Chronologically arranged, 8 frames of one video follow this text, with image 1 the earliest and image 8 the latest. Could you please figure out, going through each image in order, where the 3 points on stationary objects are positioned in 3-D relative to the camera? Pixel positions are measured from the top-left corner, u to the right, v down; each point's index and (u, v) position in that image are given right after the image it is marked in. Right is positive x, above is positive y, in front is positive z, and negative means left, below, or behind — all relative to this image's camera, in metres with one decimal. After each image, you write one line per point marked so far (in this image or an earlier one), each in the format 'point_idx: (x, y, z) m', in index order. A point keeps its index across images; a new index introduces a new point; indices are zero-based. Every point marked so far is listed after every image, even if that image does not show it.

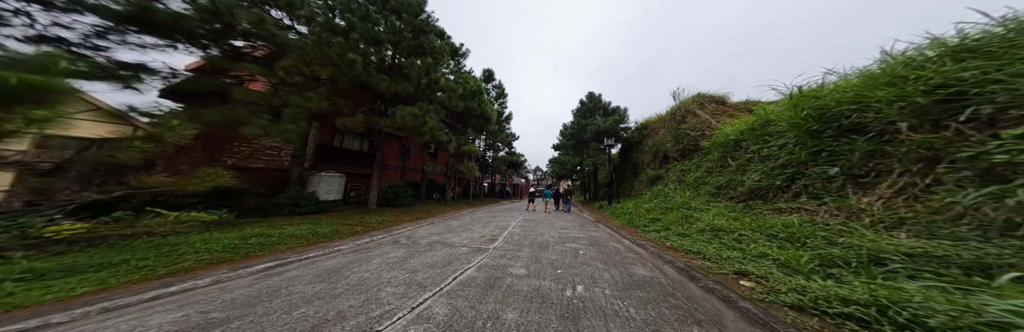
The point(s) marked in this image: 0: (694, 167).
0: (+8.2, -0.1, +8.3) m
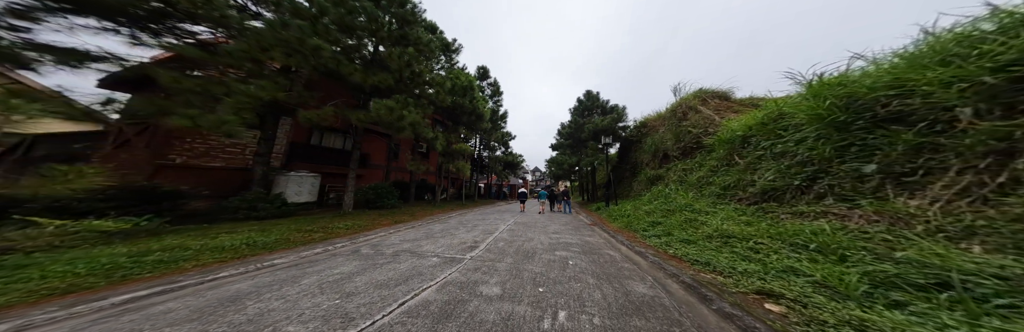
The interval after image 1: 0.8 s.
0: (+7.8, 0.0, +7.7) m
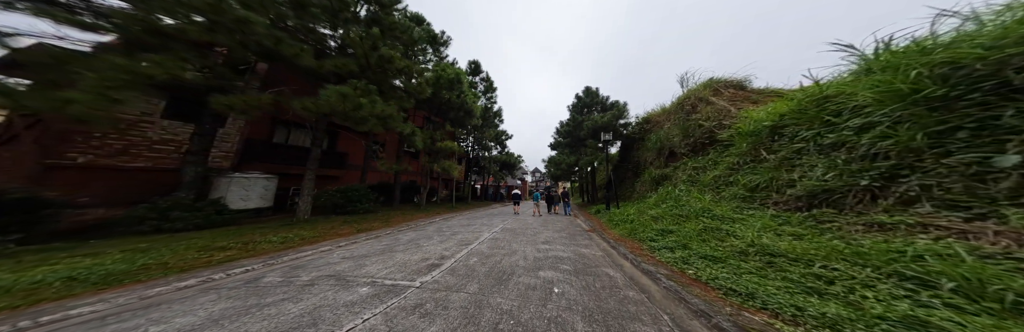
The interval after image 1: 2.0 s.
0: (+7.2, +0.1, +6.7) m
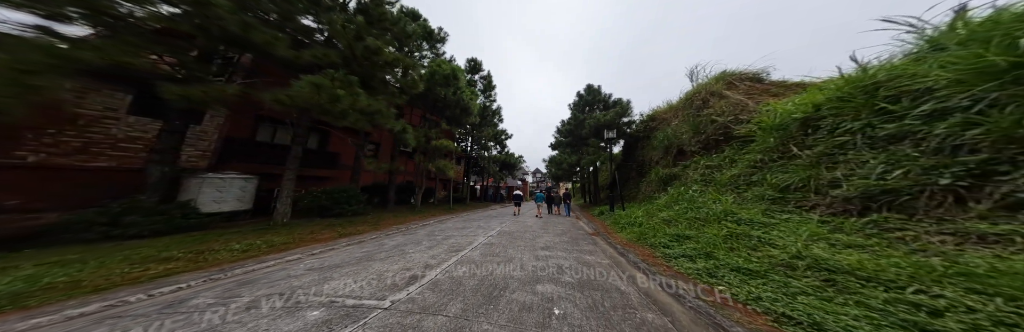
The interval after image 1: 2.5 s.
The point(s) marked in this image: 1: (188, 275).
0: (+7.1, +0.1, +6.1) m
1: (-4.4, -1.5, +2.5) m
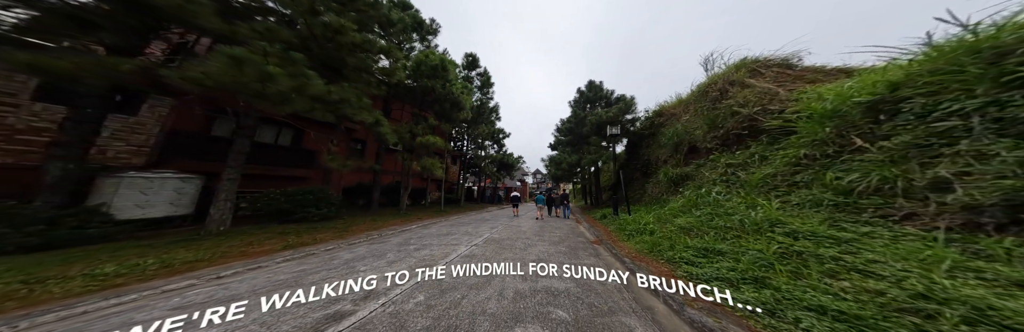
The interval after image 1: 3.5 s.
0: (+6.8, +0.2, +5.2) m
1: (-4.8, -1.4, +1.6) m
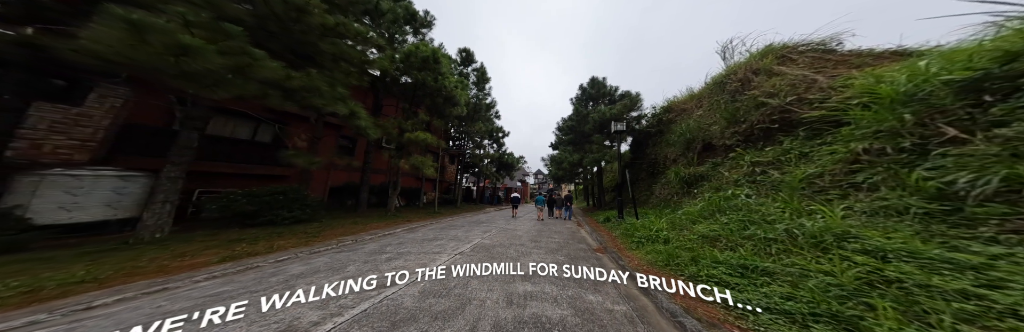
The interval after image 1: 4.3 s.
0: (+6.5, +0.2, +4.4) m
1: (-5.1, -1.3, +1.0) m
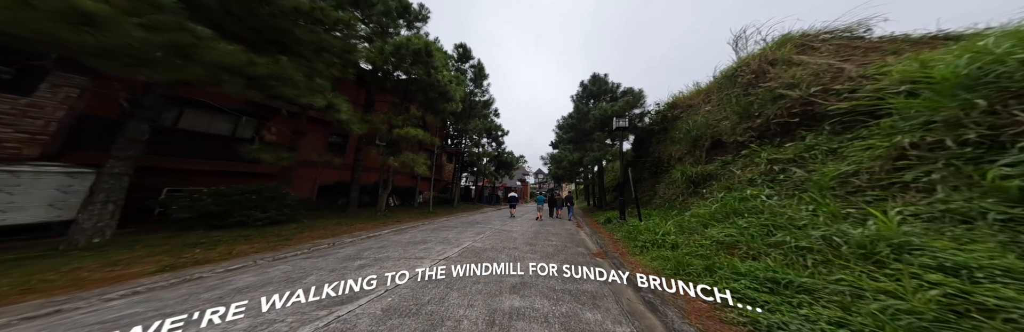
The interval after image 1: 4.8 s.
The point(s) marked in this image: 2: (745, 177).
0: (+6.3, +0.3, +3.8) m
1: (-5.3, -1.2, +0.6) m
2: (+6.3, -0.3, +5.1) m
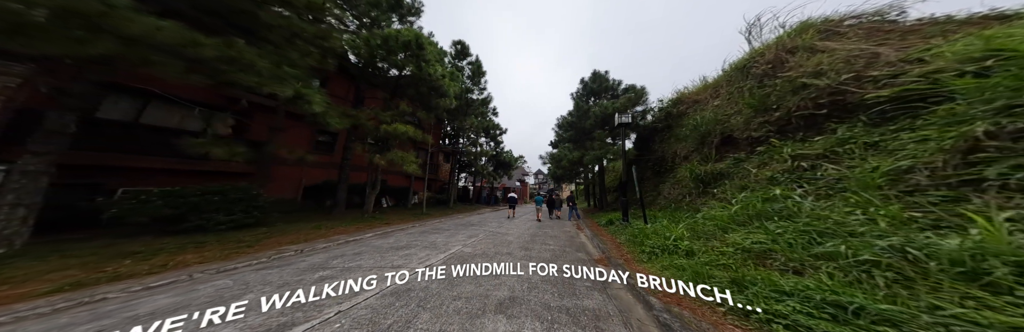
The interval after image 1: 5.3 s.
0: (+6.1, +0.4, +3.3) m
1: (-5.5, -1.1, +0.1) m
2: (+6.1, -0.2, +4.6) m
